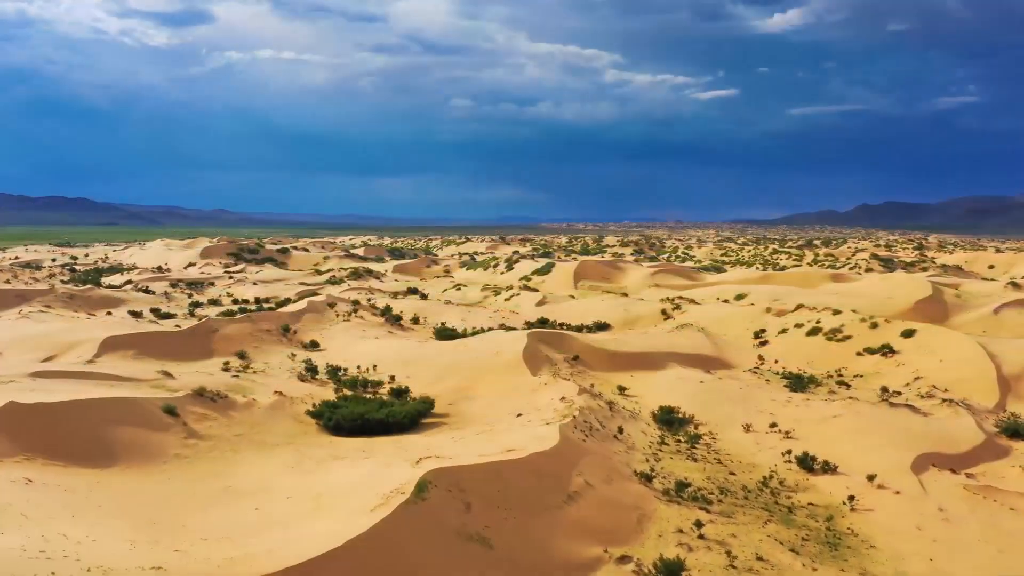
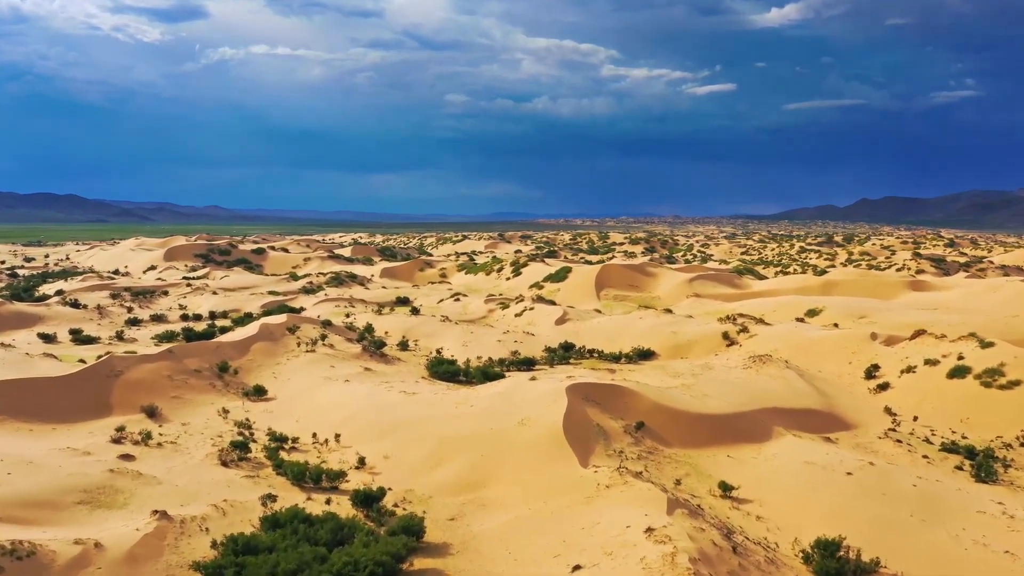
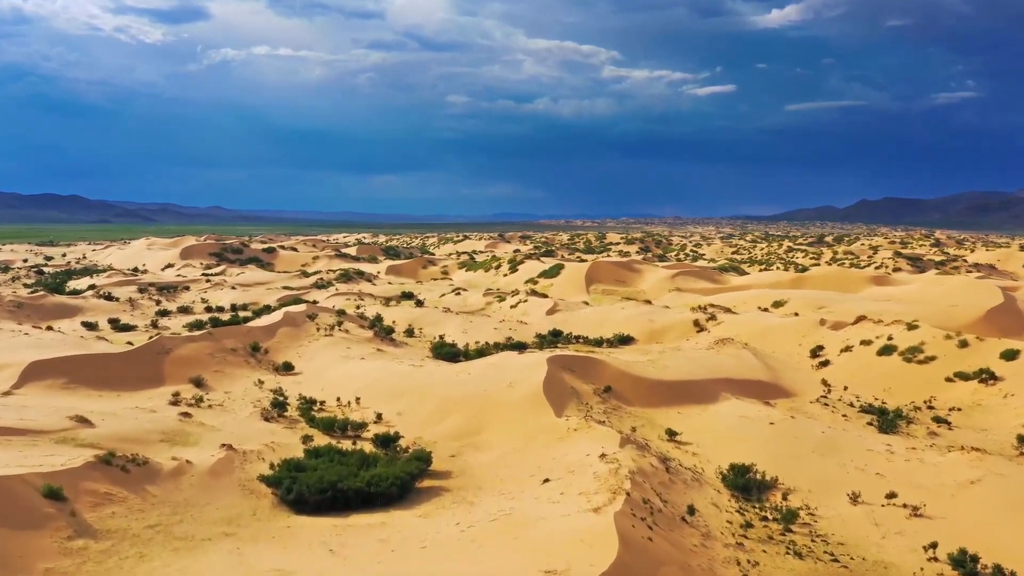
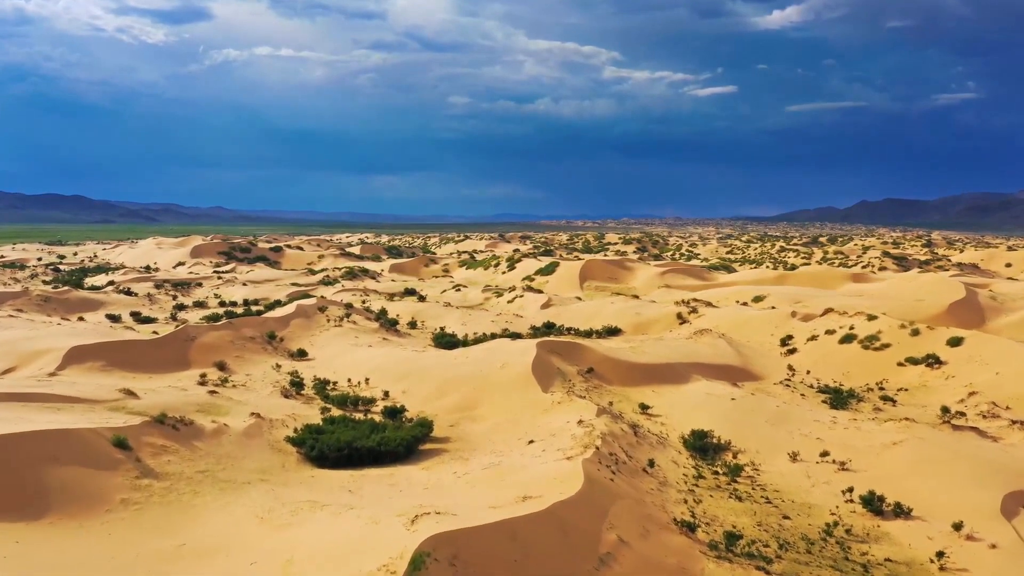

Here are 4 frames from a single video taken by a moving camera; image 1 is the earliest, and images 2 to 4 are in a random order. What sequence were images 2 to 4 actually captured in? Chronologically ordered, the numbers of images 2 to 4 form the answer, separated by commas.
4, 3, 2
